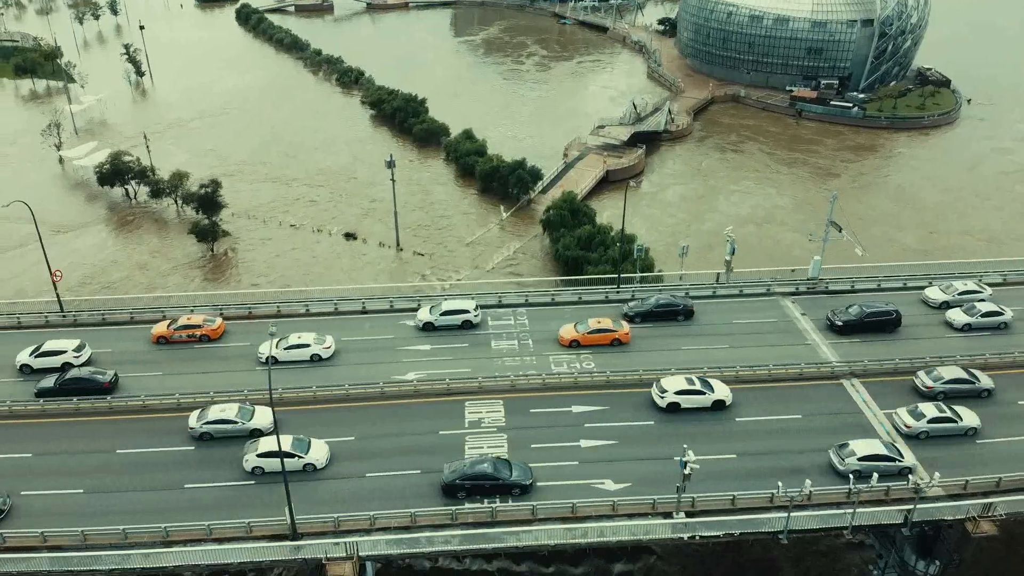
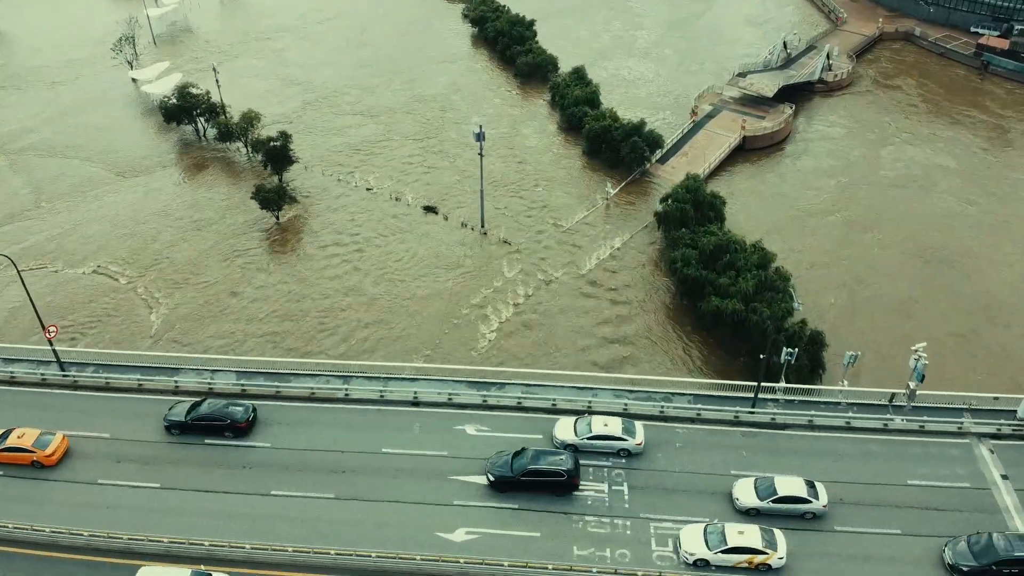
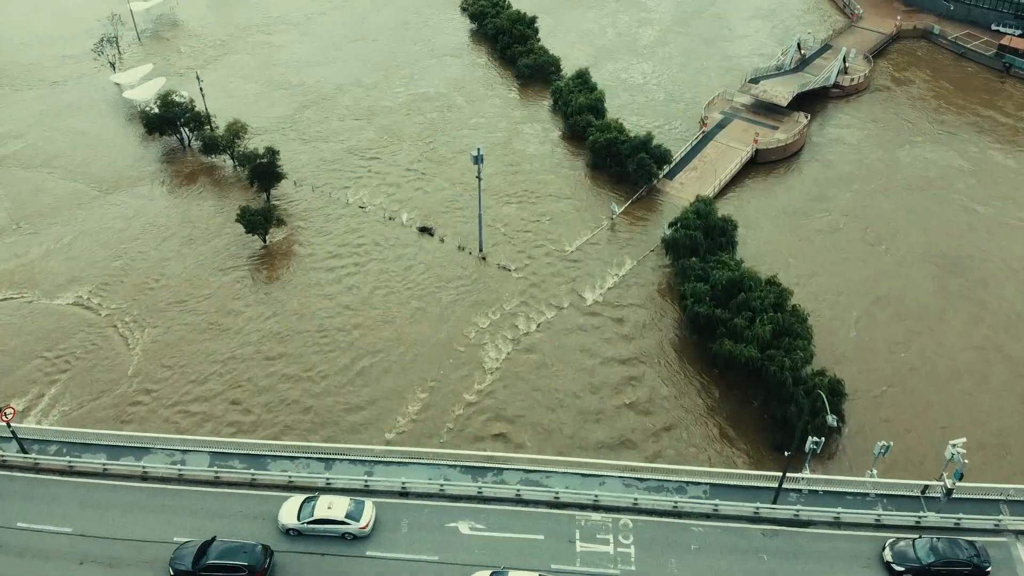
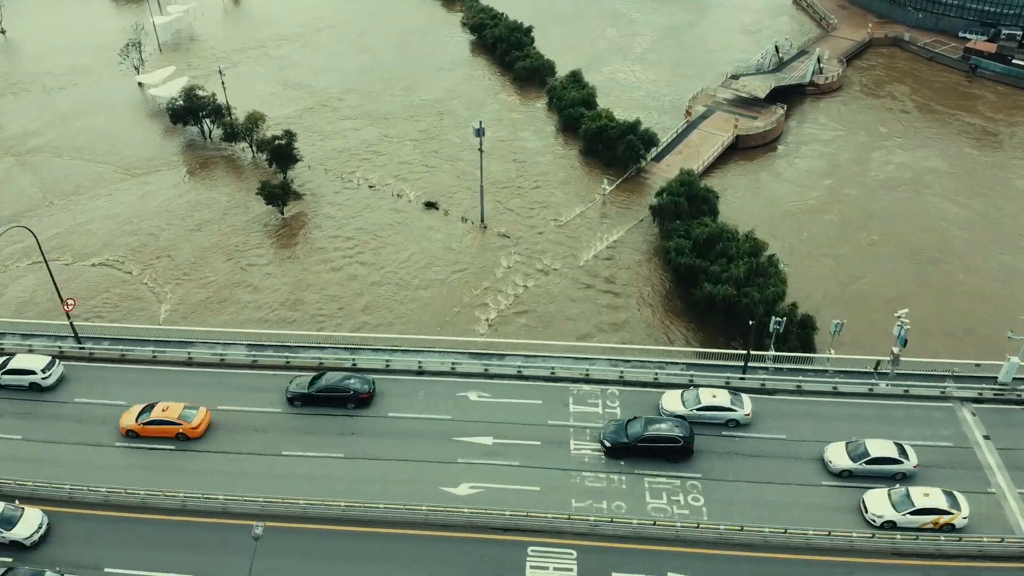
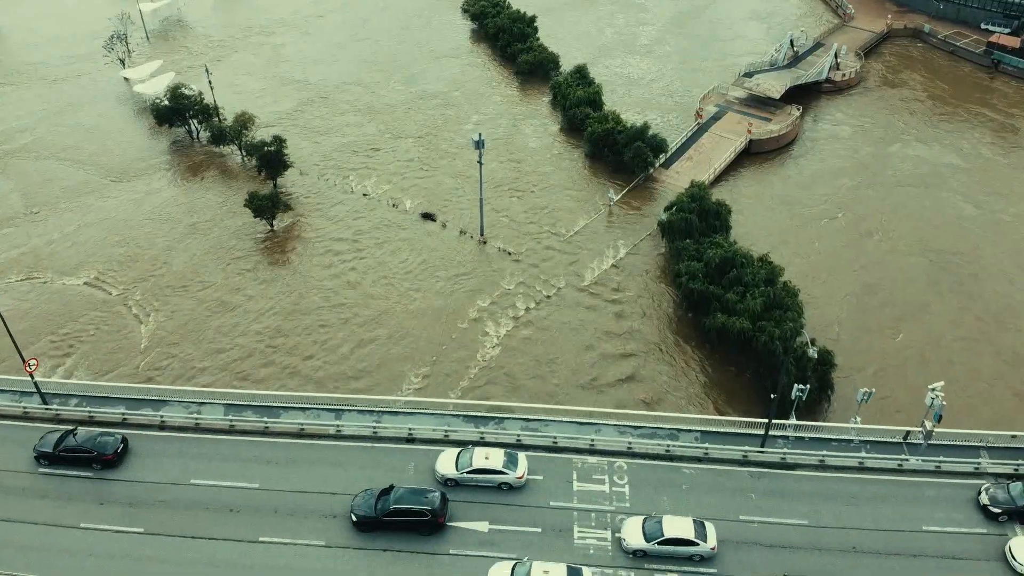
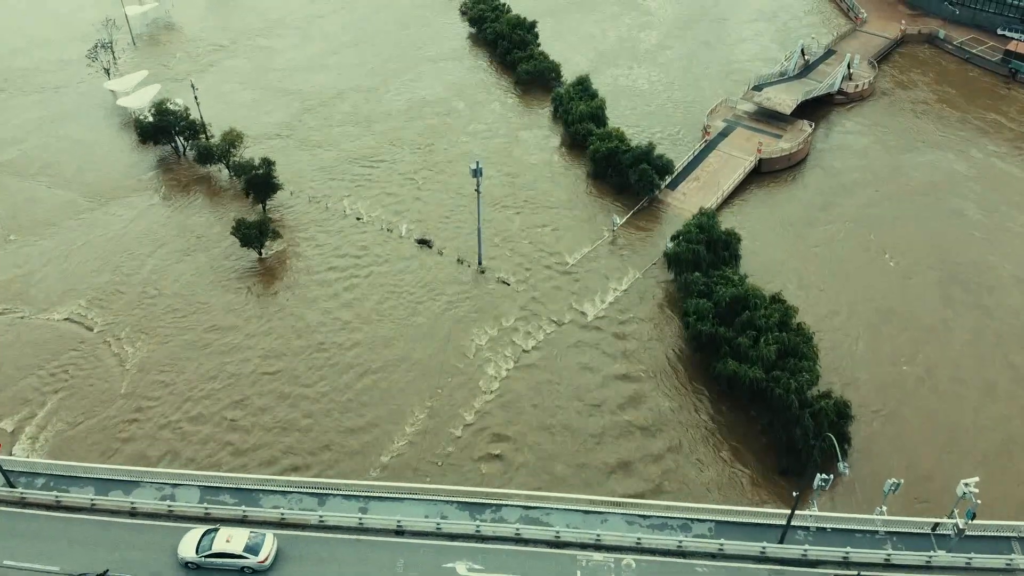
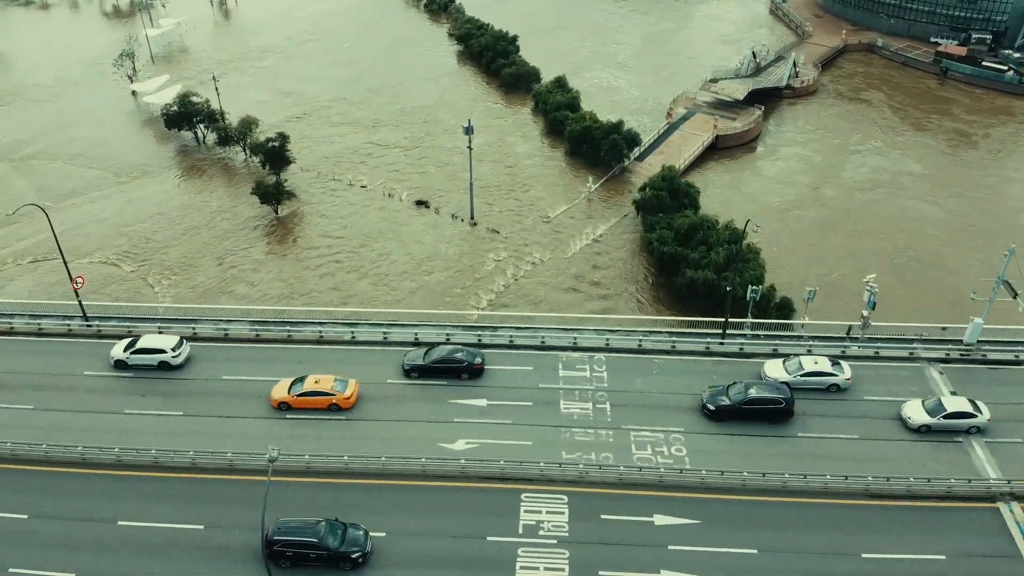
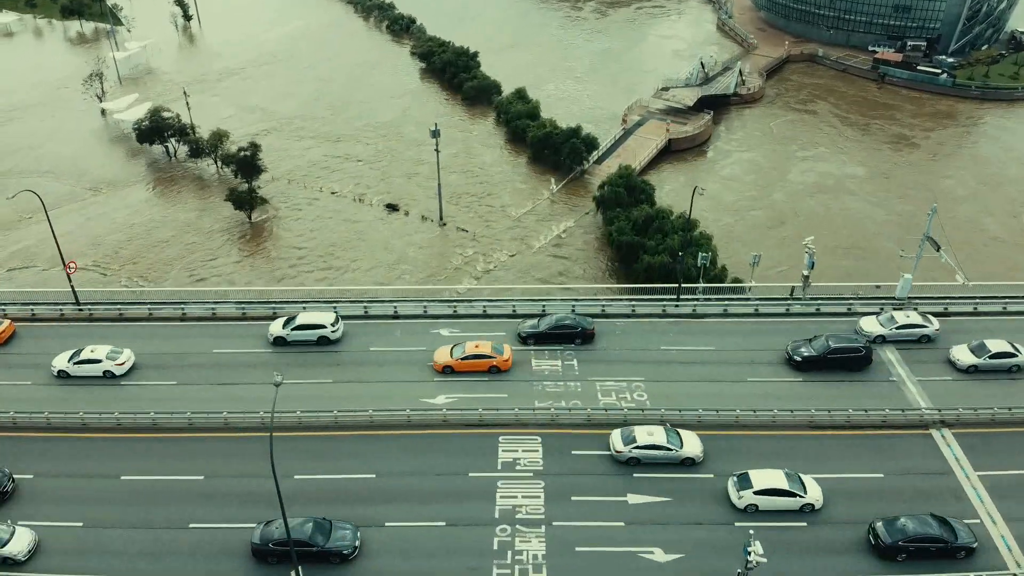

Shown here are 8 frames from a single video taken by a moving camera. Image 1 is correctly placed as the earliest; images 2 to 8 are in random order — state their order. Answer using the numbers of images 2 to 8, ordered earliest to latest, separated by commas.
8, 7, 4, 2, 5, 3, 6
